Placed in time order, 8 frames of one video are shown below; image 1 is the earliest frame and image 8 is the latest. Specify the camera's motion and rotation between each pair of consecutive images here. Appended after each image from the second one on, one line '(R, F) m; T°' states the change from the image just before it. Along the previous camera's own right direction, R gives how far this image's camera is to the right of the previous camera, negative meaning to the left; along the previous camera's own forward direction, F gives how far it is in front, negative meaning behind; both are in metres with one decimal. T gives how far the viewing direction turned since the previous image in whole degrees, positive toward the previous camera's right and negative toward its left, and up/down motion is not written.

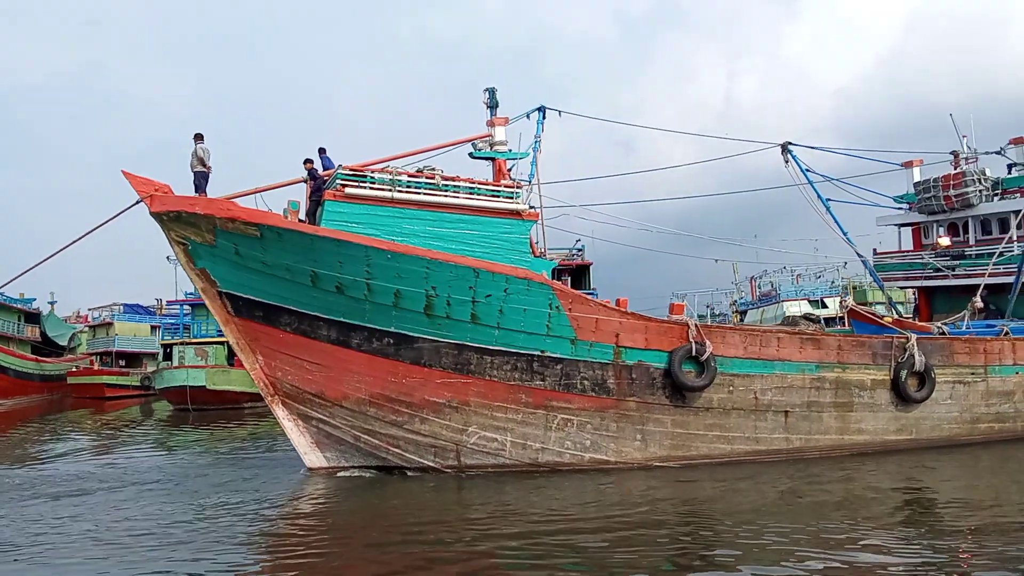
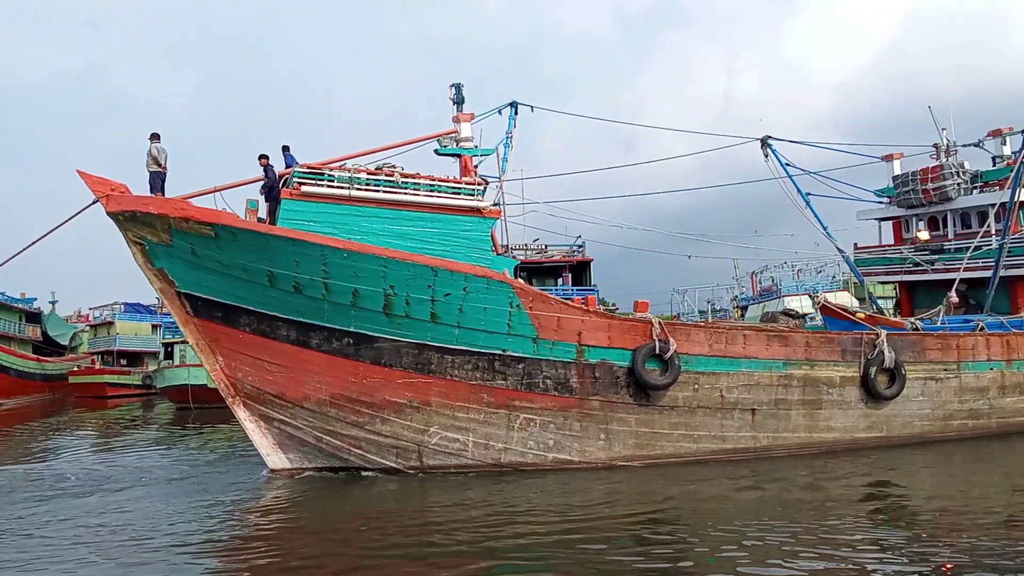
(+0.6, +0.1) m; 0°
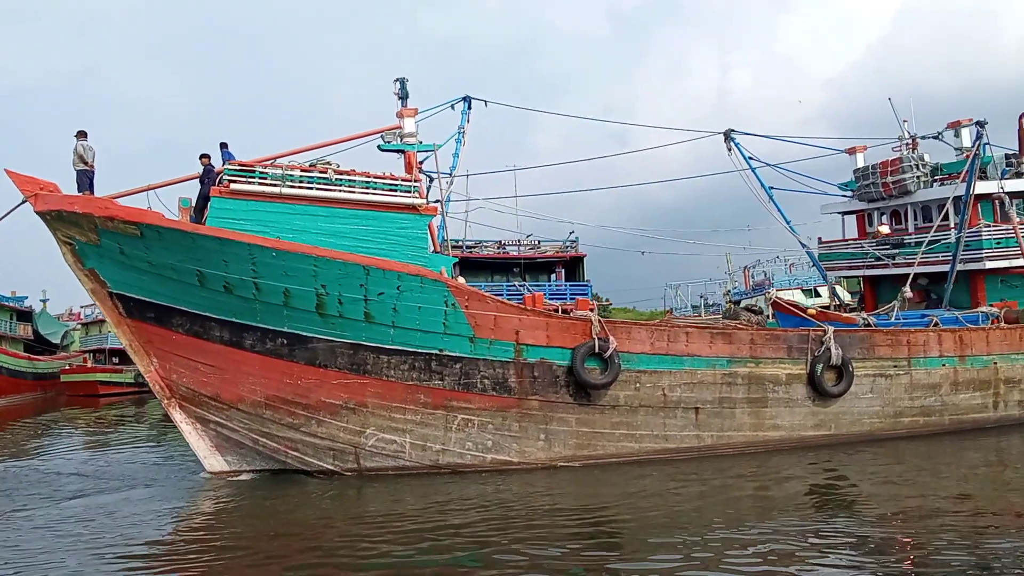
(+0.9, +0.2) m; 0°
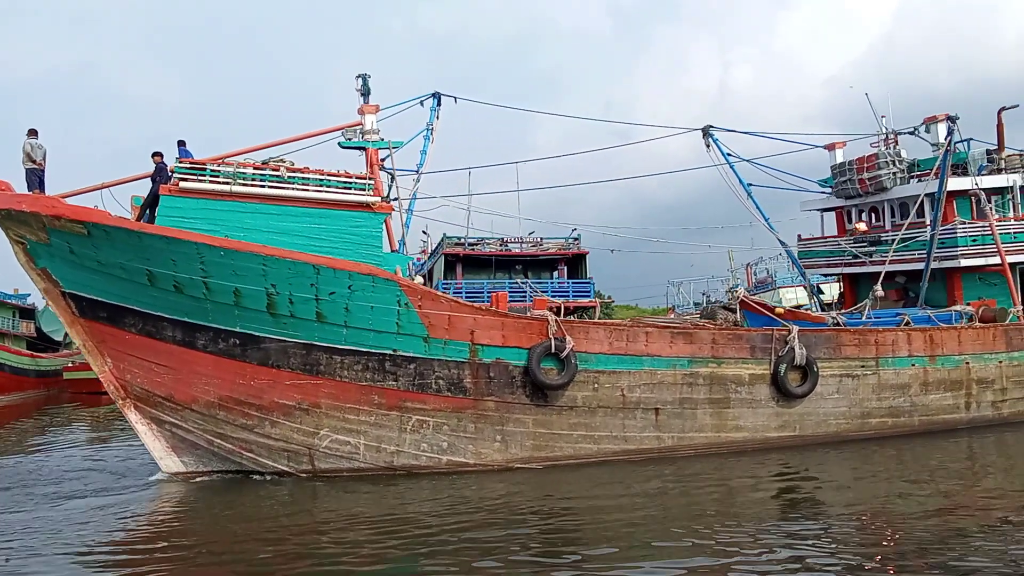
(+0.7, +0.2) m; -1°
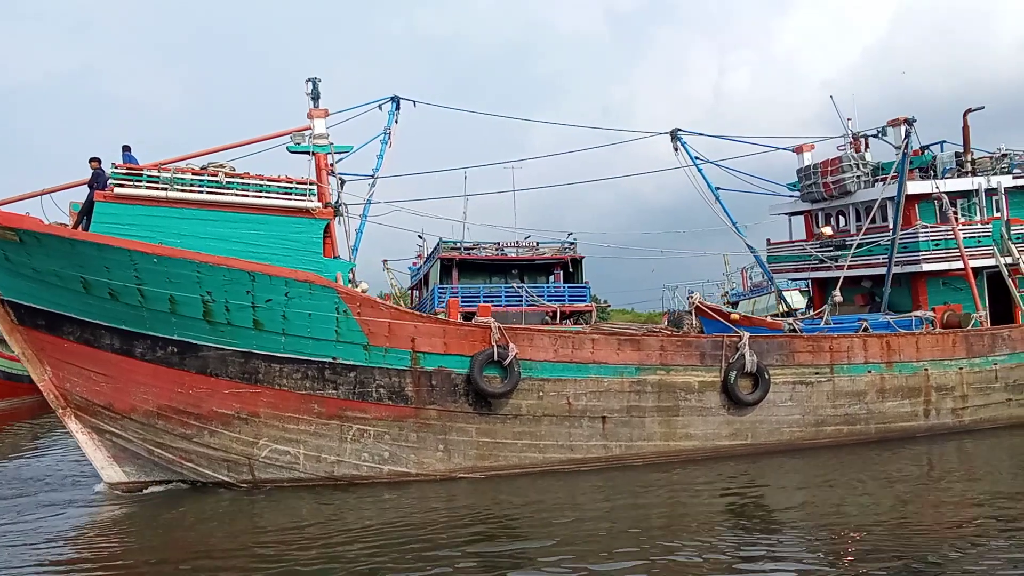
(+0.8, +0.2) m; 0°
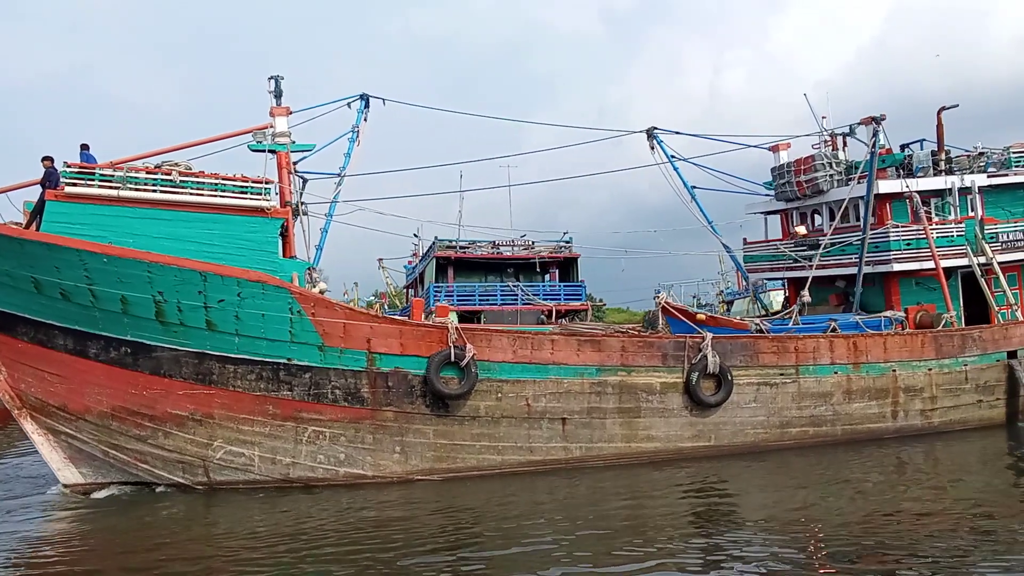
(+0.6, +0.1) m; 0°
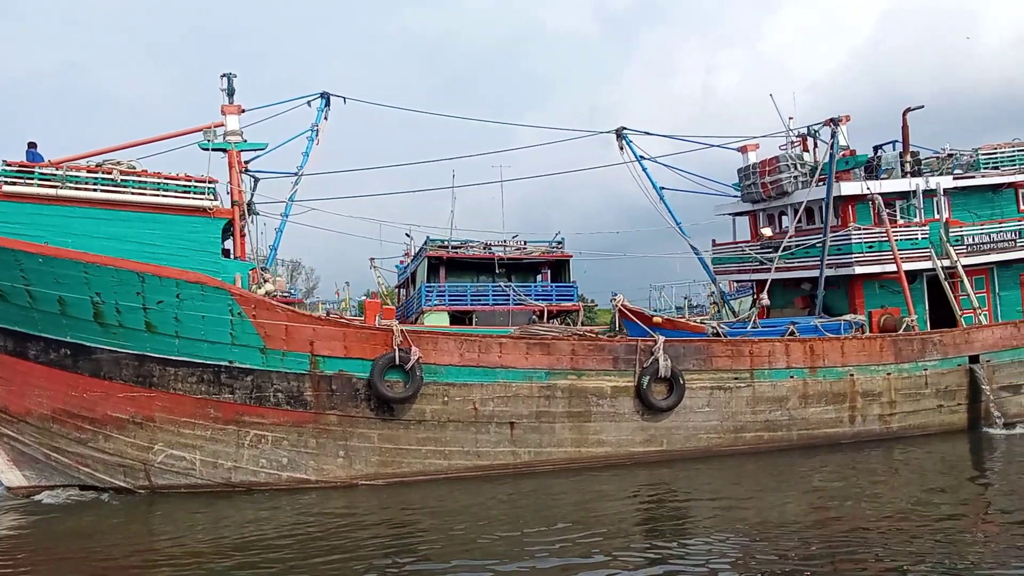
(+0.7, +0.1) m; 0°
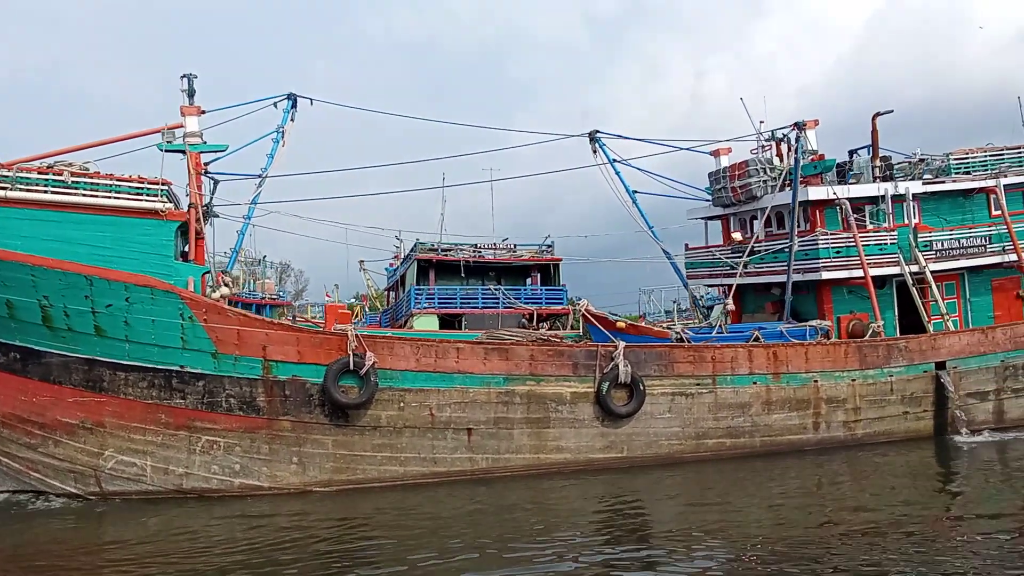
(+0.5, +0.1) m; 0°
